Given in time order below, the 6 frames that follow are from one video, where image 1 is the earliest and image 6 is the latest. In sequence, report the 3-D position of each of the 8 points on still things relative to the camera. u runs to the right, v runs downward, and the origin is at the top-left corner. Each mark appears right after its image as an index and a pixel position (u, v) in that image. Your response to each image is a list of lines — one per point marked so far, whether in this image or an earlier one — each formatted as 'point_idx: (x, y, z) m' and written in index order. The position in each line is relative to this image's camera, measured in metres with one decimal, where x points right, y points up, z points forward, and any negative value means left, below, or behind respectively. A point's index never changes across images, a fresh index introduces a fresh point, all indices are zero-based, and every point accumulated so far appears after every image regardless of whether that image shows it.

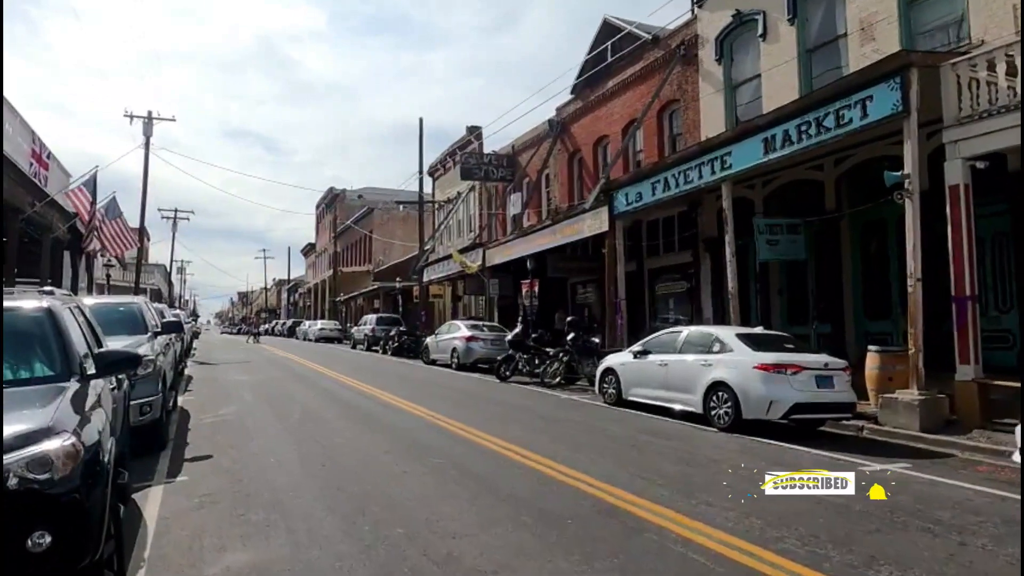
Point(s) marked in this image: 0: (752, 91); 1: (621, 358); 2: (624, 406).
0: (+6.8, +5.6, +18.8) m
1: (+2.1, -1.4, +12.8) m
2: (+2.2, -2.3, +12.9) m
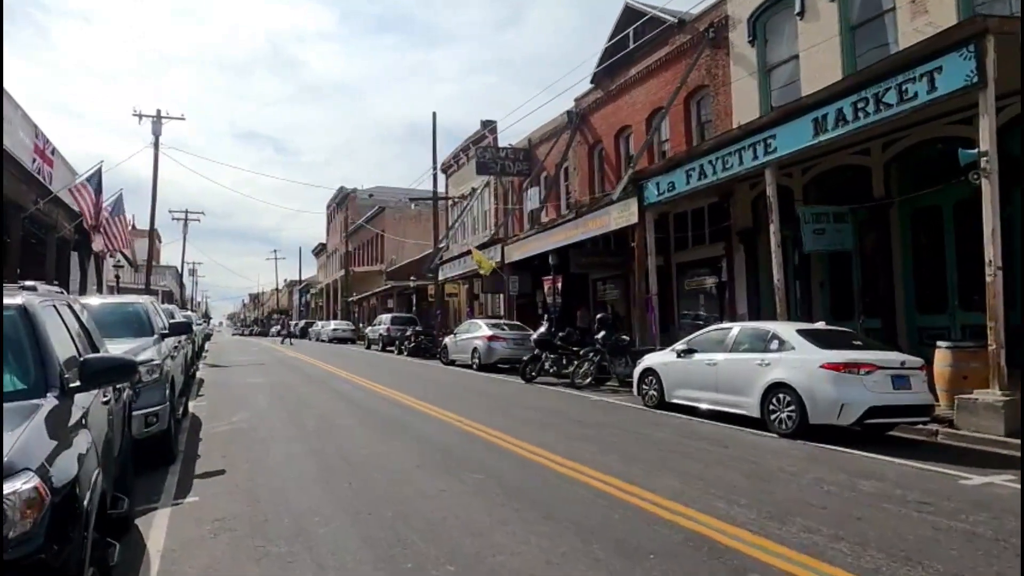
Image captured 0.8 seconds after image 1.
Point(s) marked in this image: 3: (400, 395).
0: (+7.4, +5.8, +17.8) m
1: (+2.7, -1.3, +11.9) m
2: (+2.8, -2.2, +11.9) m
3: (-2.4, -2.3, +14.2) m
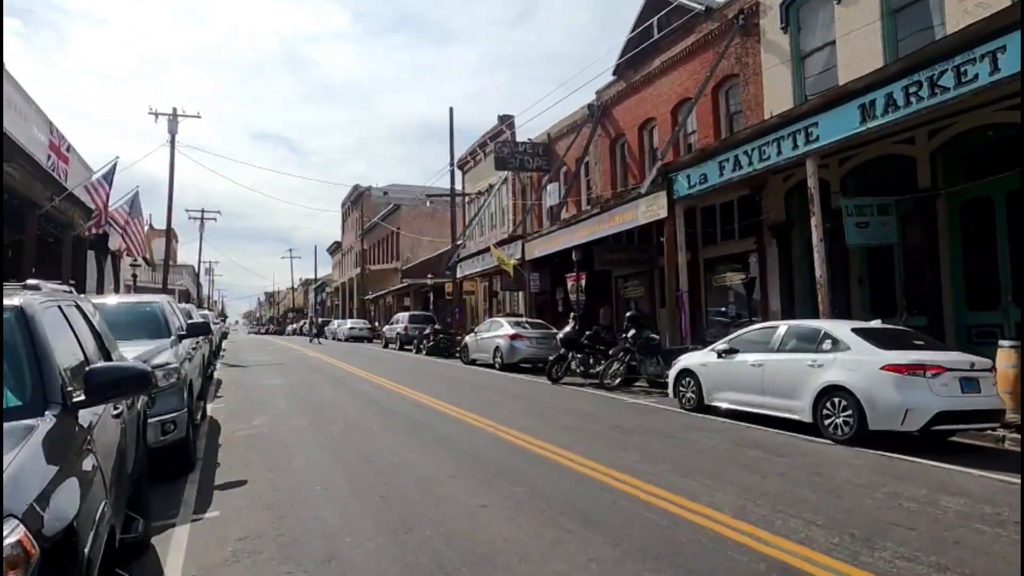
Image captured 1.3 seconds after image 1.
0: (+8.0, +5.9, +17.0) m
1: (+3.3, -1.2, +11.3) m
2: (+3.3, -2.1, +11.3) m
3: (-1.8, -2.2, +13.7) m
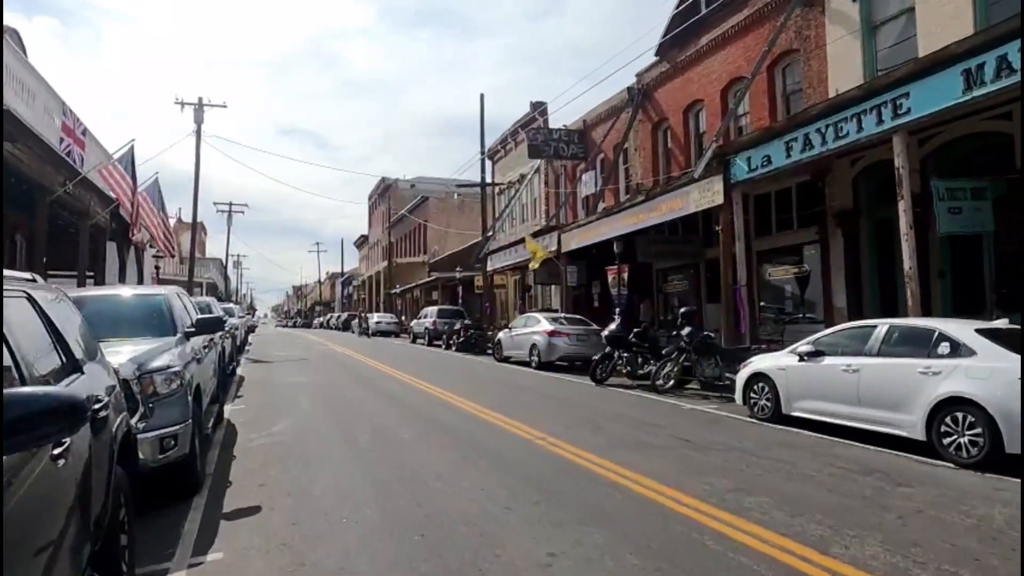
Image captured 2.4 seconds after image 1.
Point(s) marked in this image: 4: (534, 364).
0: (+9.0, +6.0, +15.4) m
1: (+4.0, -1.1, +9.9) m
2: (+4.1, -2.0, +9.9) m
3: (-1.0, -2.1, +12.4) m
4: (+0.6, -2.2, +19.1) m
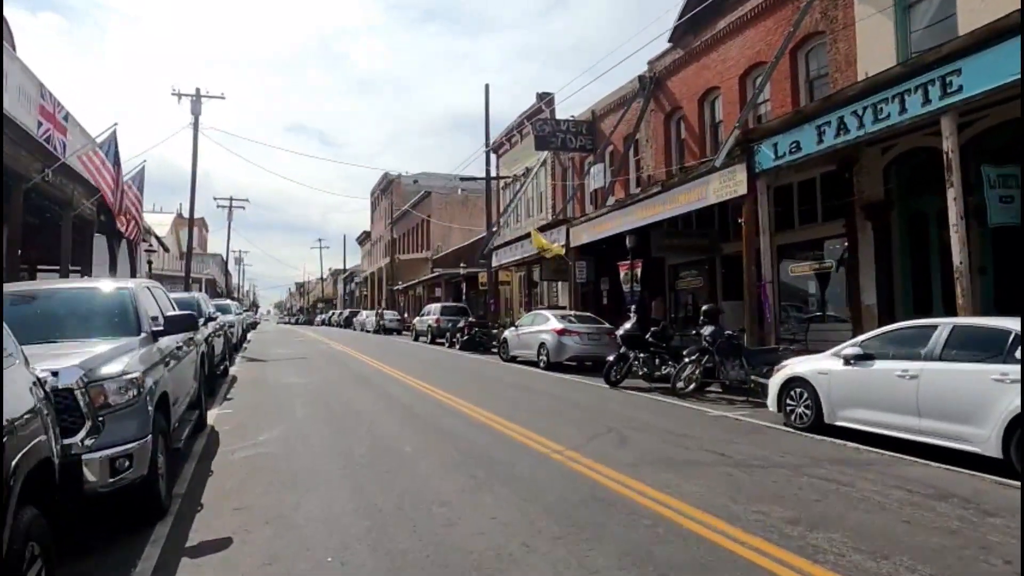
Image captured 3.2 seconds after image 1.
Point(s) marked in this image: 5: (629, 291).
0: (+9.2, +6.1, +14.3) m
1: (+4.2, -1.0, +8.9) m
2: (+4.2, -2.0, +8.9) m
3: (-0.8, -2.0, +11.5) m
4: (+0.8, -2.1, +18.1) m
5: (+3.4, -0.1, +19.5) m
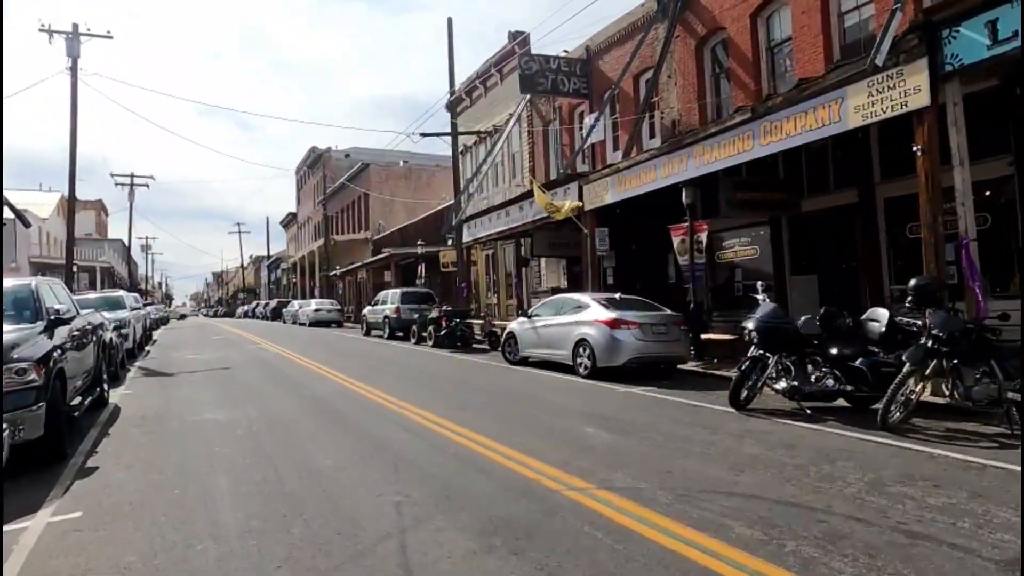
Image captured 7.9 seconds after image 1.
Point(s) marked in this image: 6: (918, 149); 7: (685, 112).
0: (+9.9, +6.7, +9.7) m
1: (+5.6, -0.6, +3.9) m
2: (+5.7, -1.6, +3.9) m
3: (+0.4, -1.7, +5.9) m
4: (+1.3, -1.6, +12.7) m
5: (+3.8, +0.5, +14.3) m
6: (+6.0, +2.1, +9.8) m
7: (+5.0, +5.0, +18.8) m
